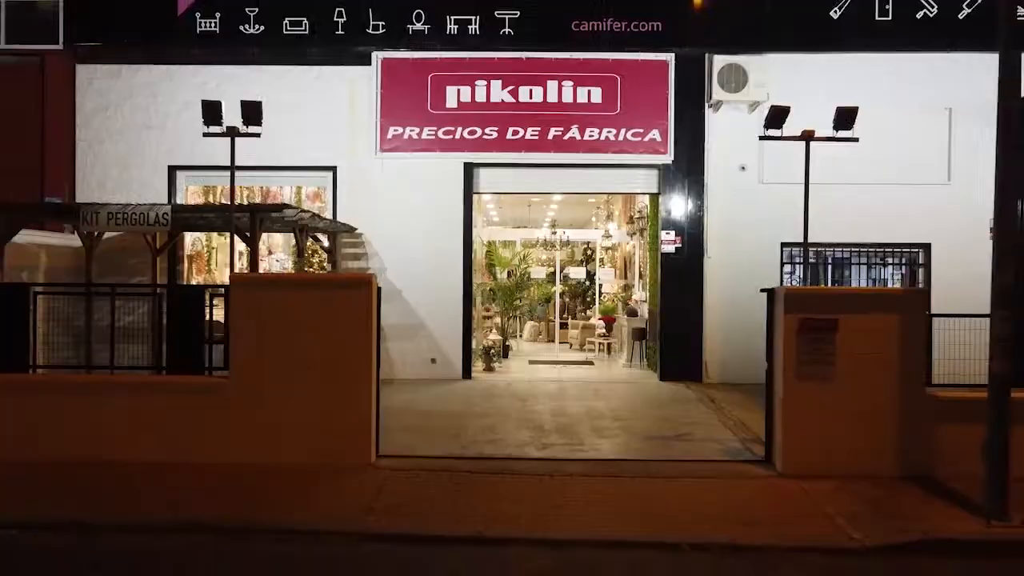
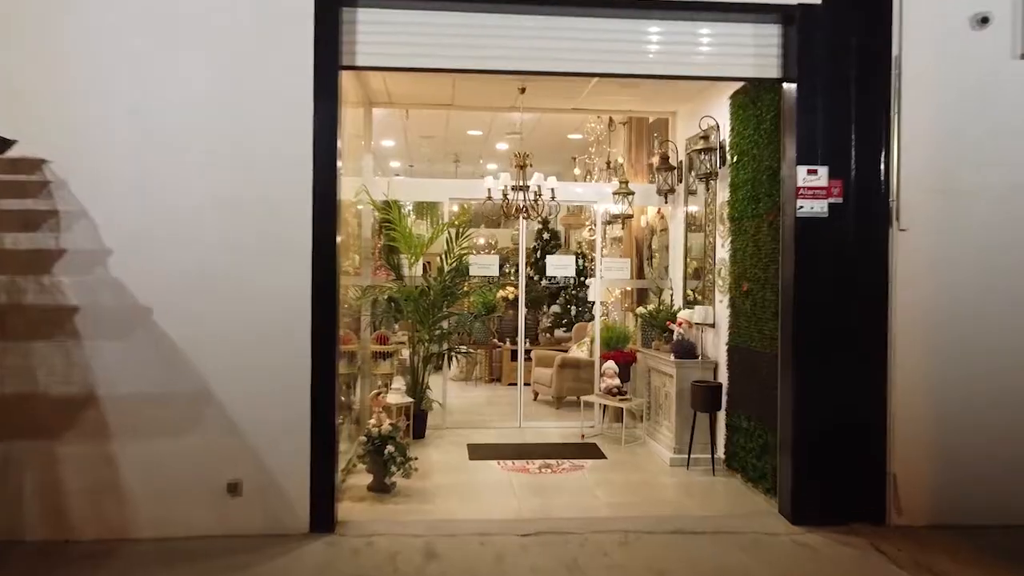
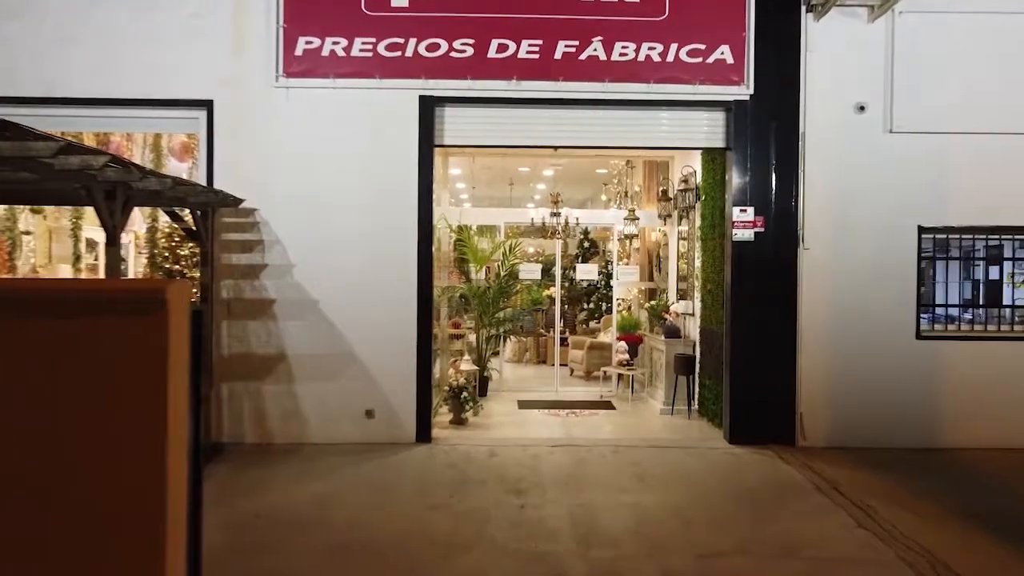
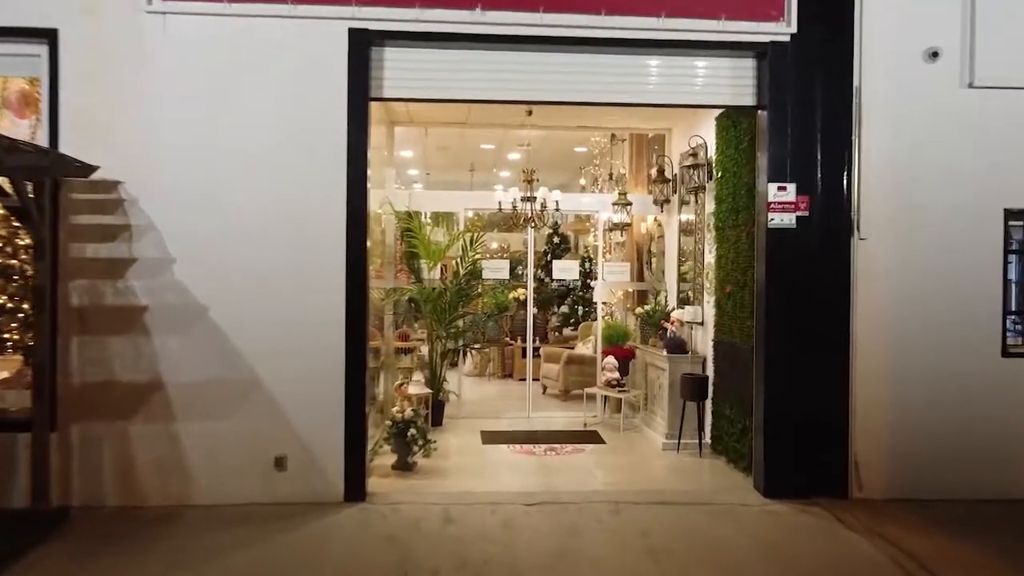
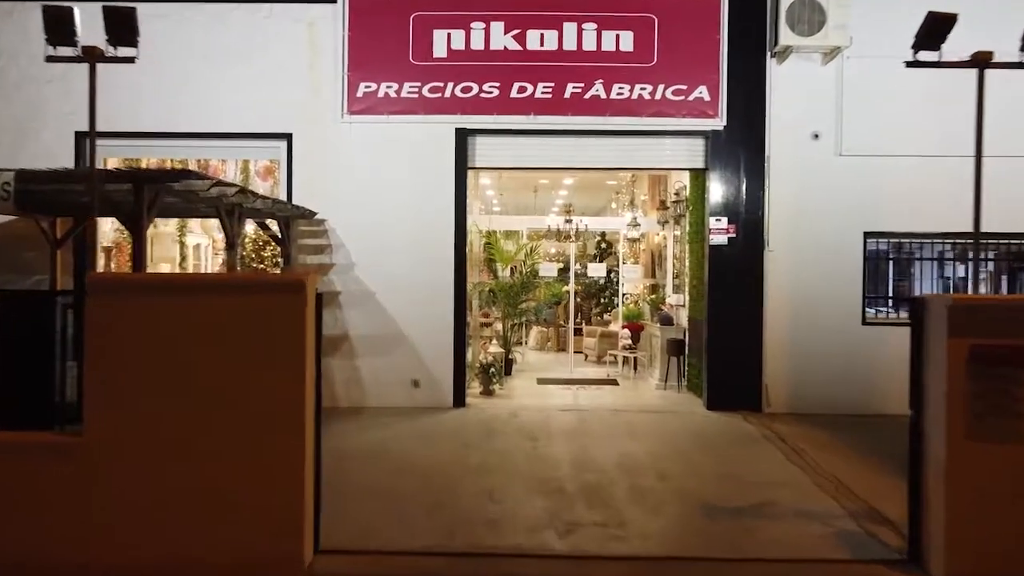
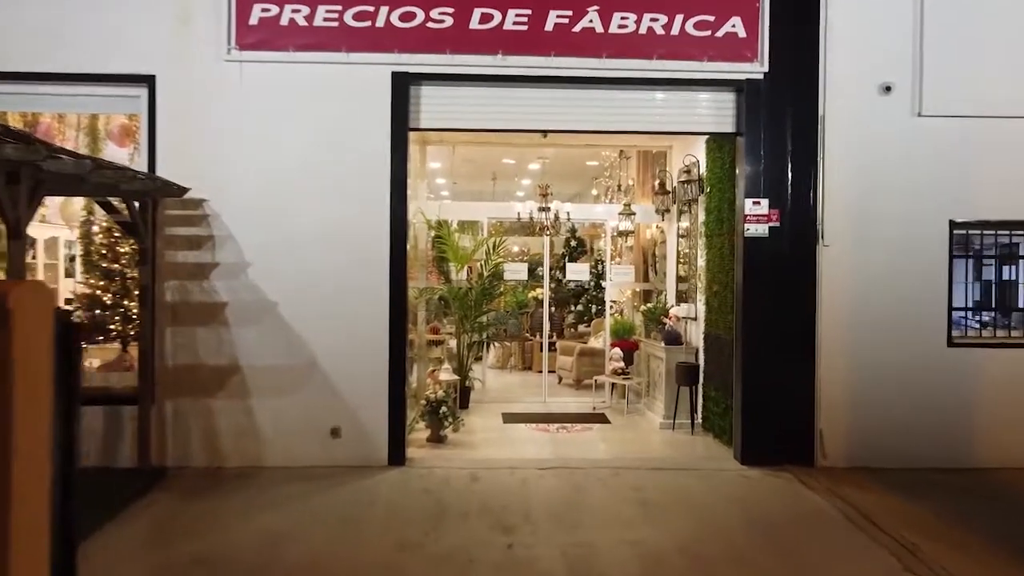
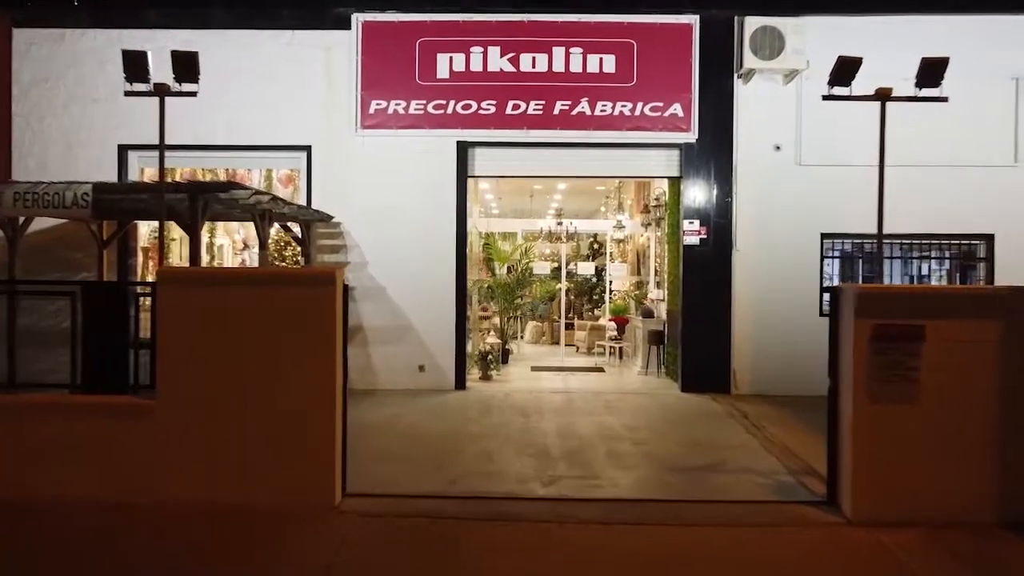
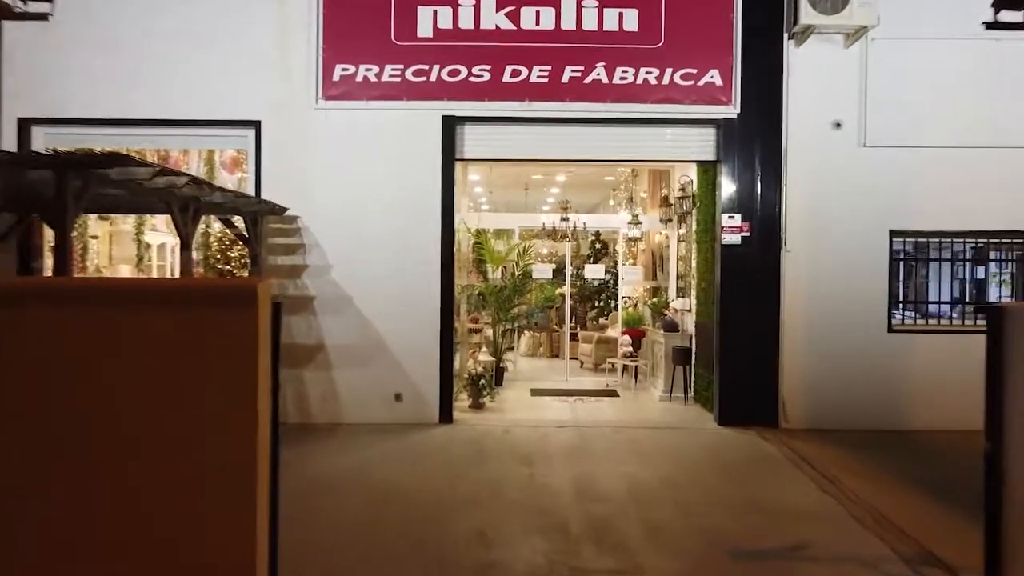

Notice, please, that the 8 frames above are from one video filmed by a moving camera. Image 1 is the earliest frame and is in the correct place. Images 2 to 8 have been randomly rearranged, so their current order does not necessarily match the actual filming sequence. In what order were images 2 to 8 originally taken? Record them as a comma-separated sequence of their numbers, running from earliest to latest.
7, 5, 8, 3, 6, 4, 2
